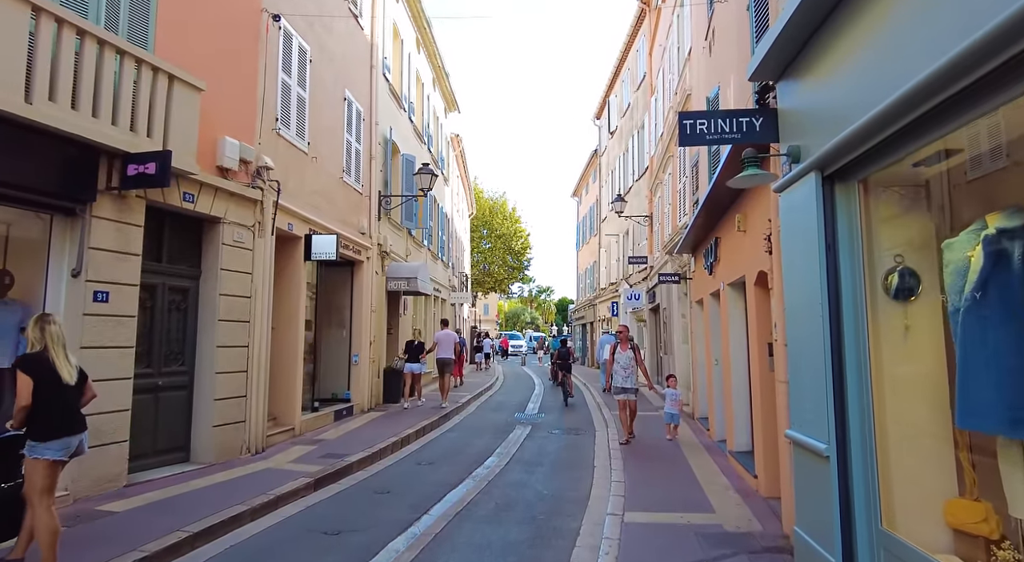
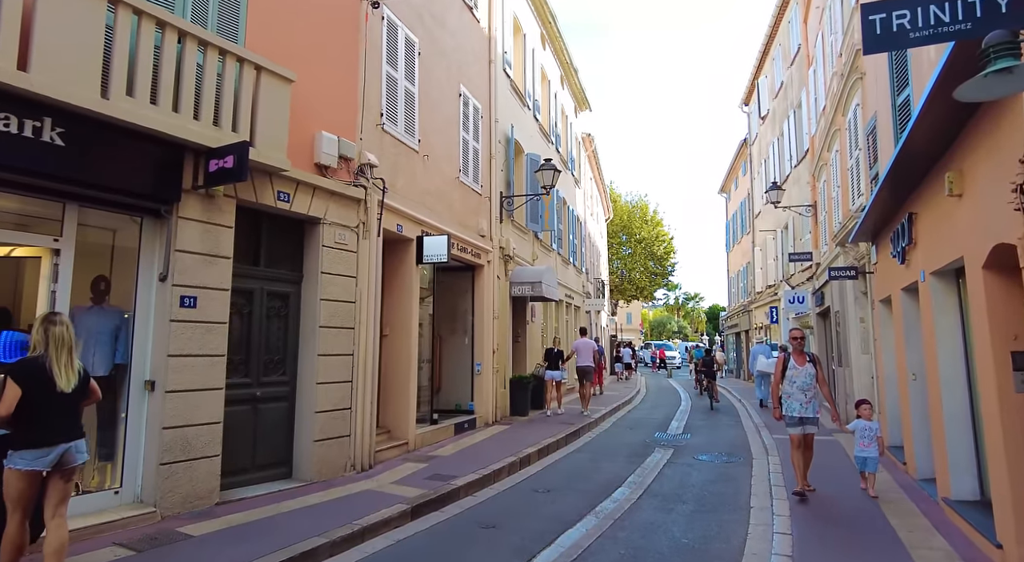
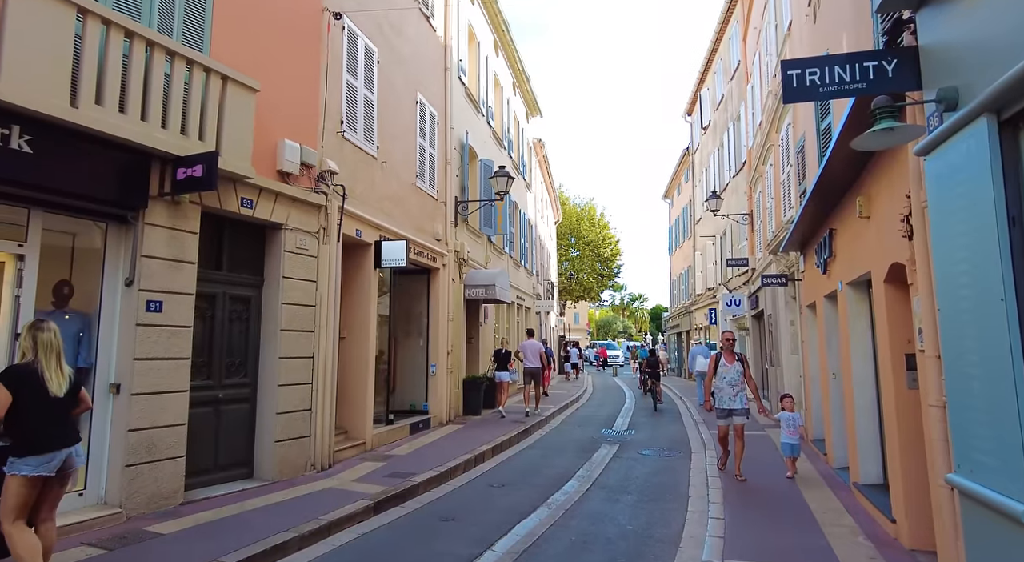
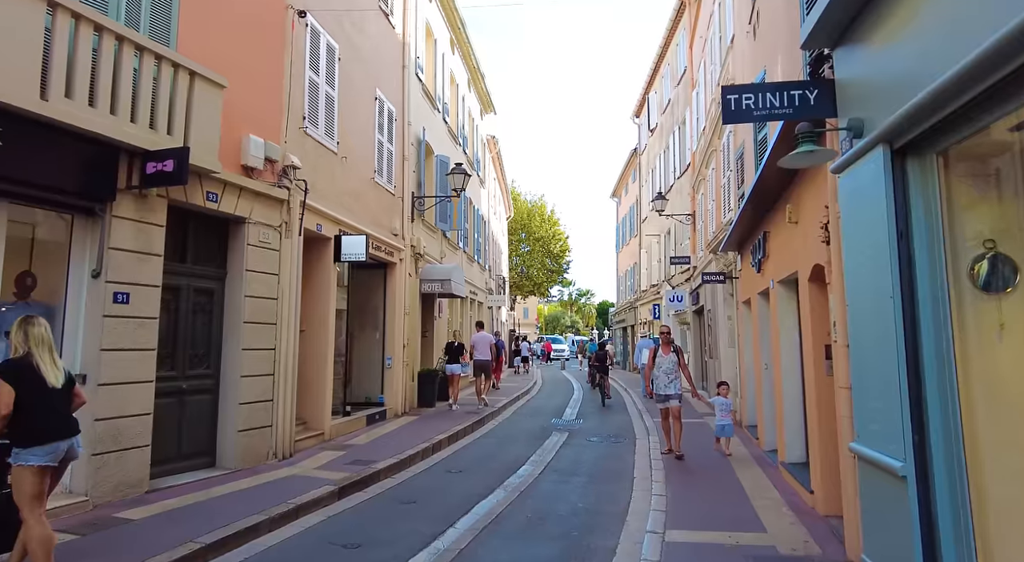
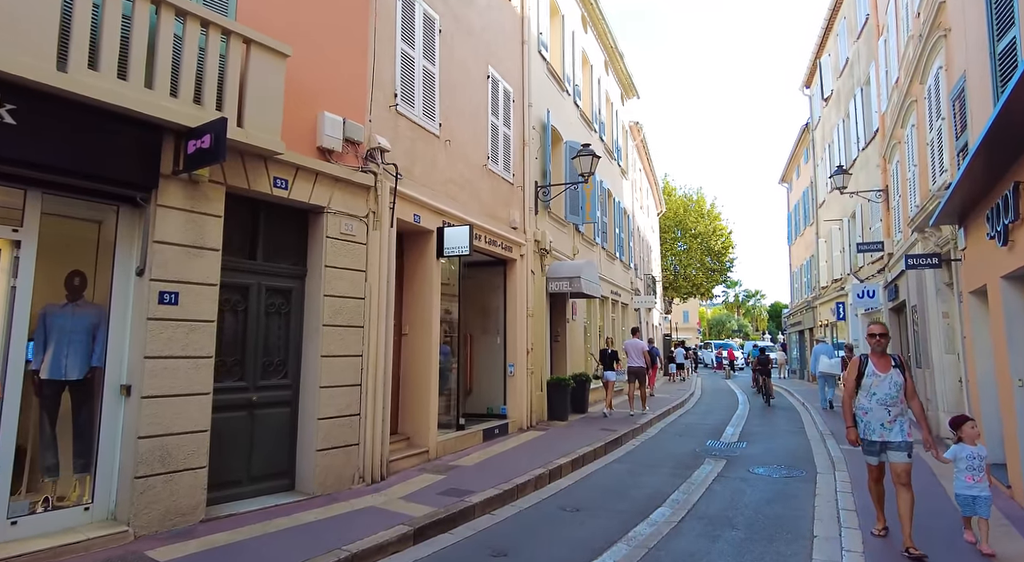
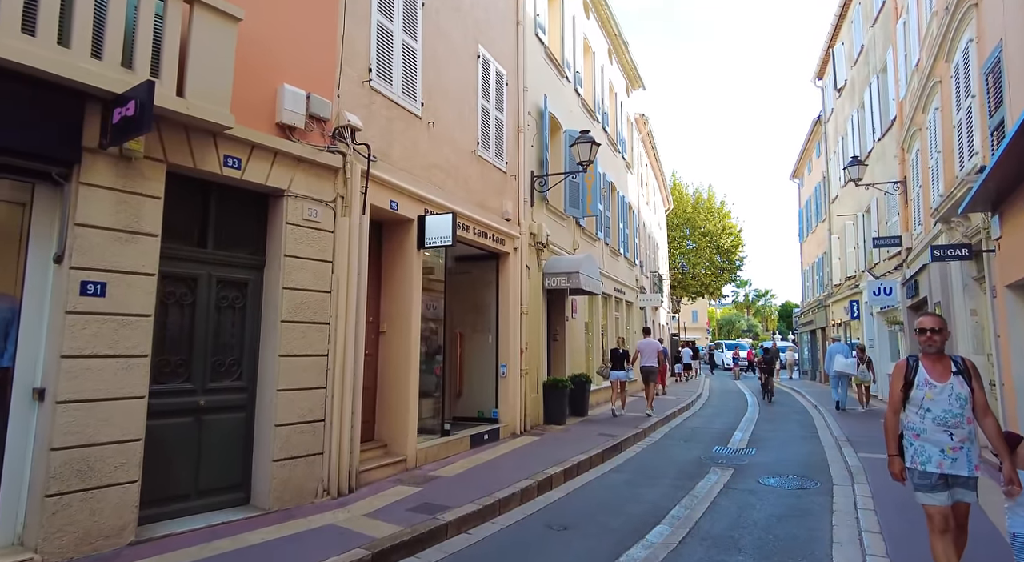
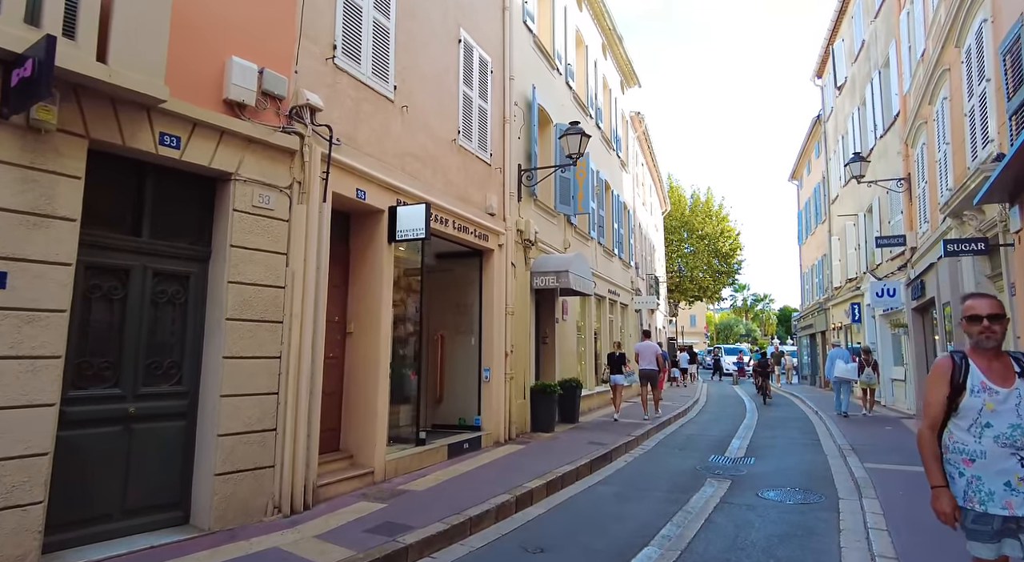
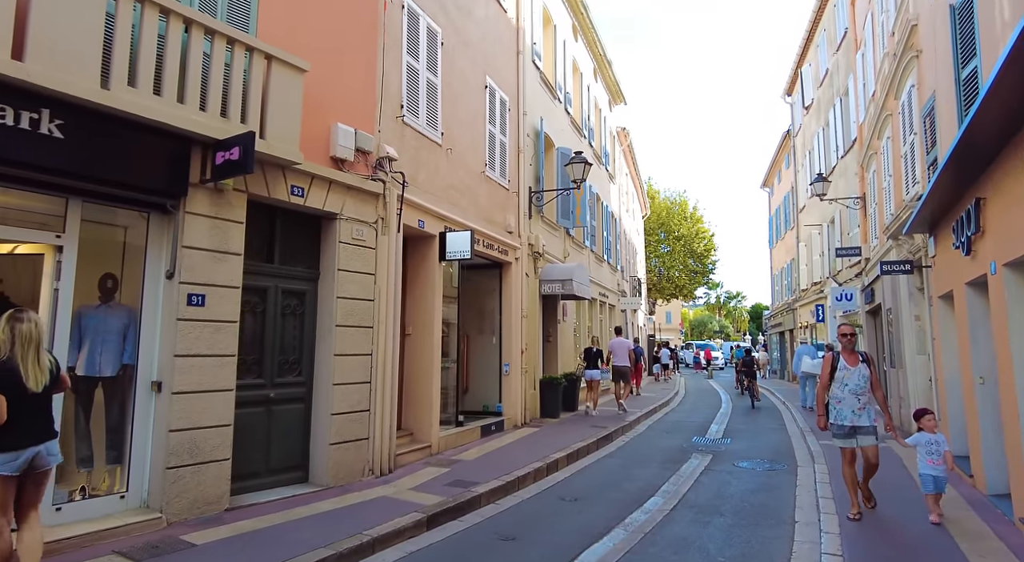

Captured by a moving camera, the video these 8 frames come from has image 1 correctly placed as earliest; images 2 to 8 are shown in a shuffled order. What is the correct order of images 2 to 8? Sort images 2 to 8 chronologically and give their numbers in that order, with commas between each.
4, 3, 2, 8, 5, 6, 7
